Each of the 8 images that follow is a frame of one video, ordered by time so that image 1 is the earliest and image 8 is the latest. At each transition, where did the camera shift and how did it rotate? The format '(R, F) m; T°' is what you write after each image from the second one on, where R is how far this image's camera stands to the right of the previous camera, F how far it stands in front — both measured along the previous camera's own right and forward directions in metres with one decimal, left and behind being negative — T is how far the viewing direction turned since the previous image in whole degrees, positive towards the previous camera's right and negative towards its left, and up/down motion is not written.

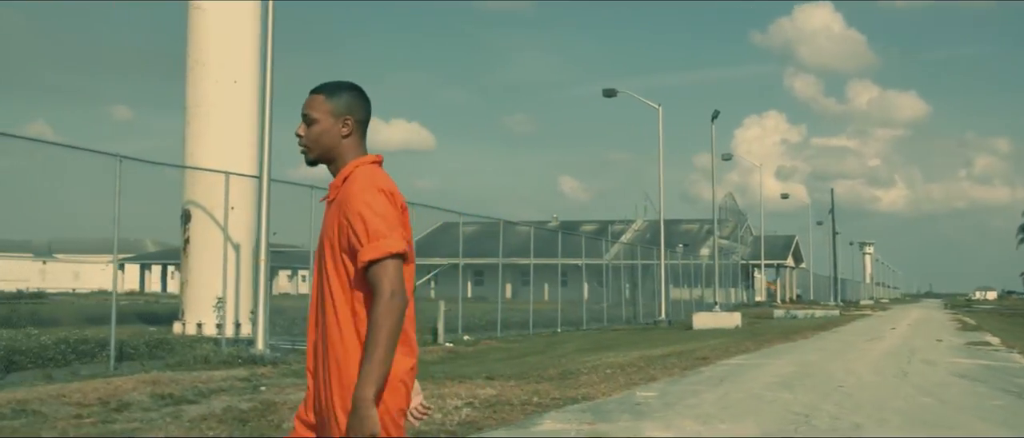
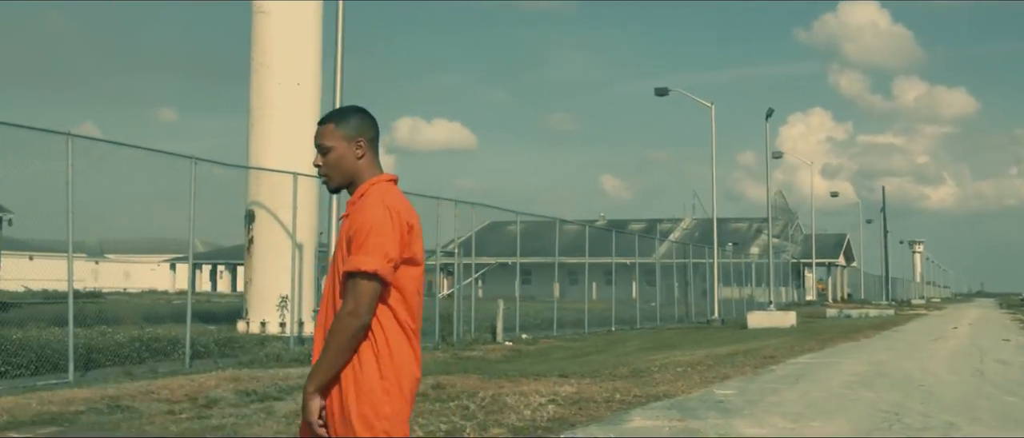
(-0.3, -0.1) m; -2°
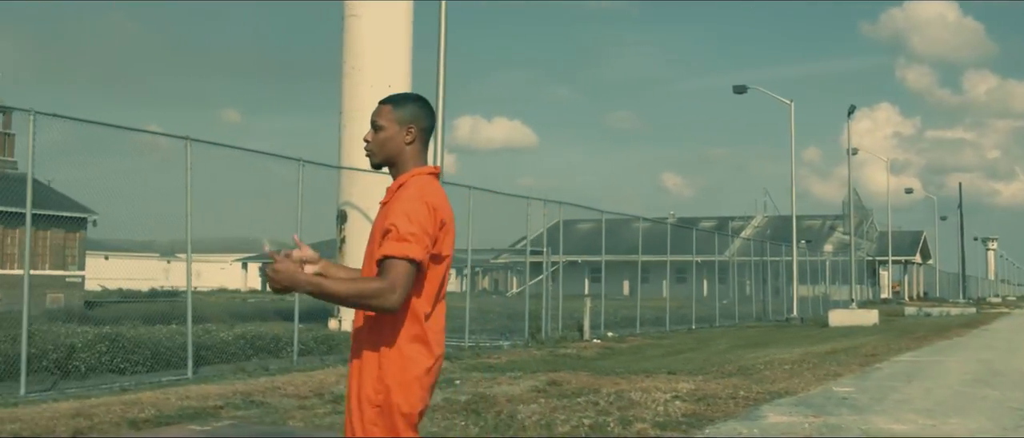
(-0.4, -0.2) m; -3°
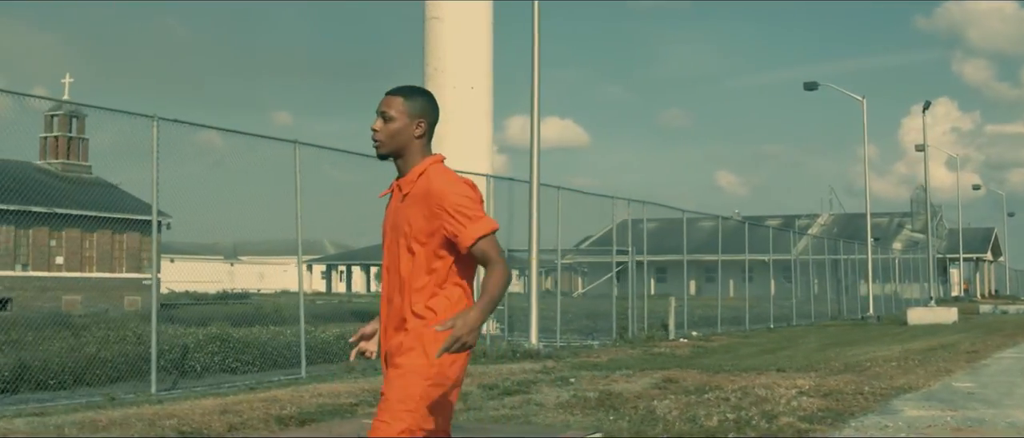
(-0.5, -0.2) m; -3°
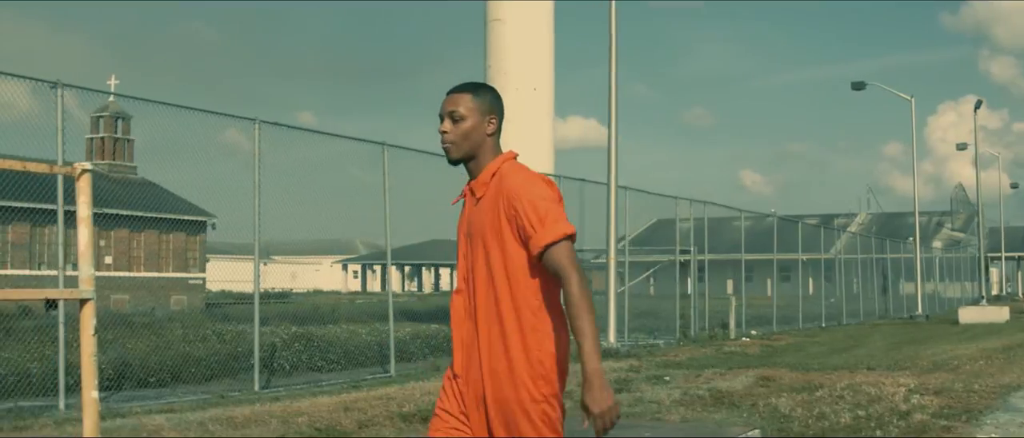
(-0.6, -0.2) m; -1°
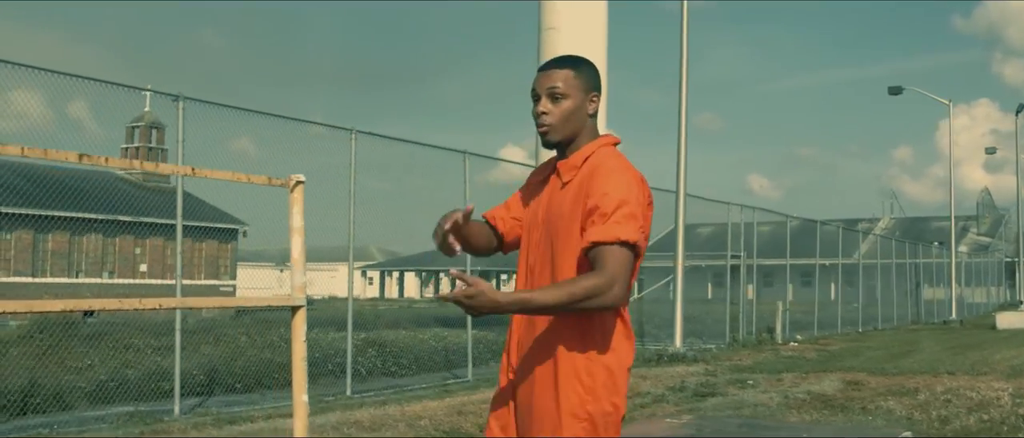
(-0.7, -0.2) m; 0°
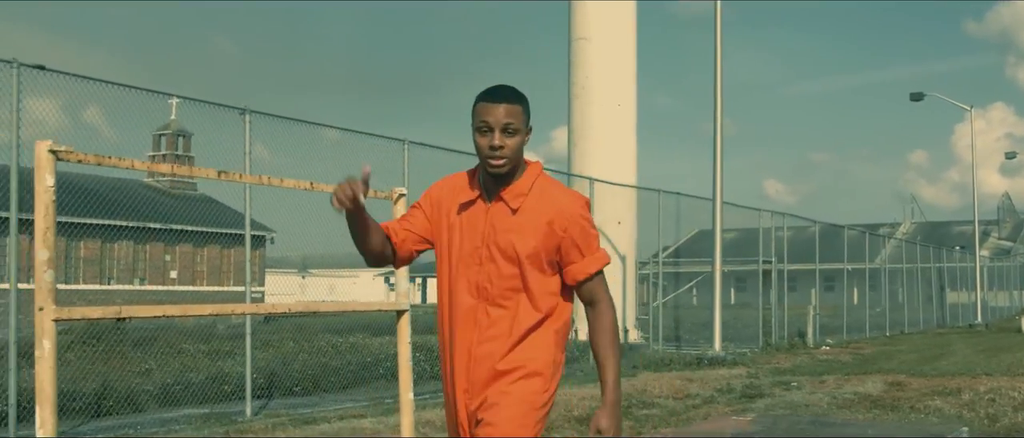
(-0.3, -0.4) m; -1°
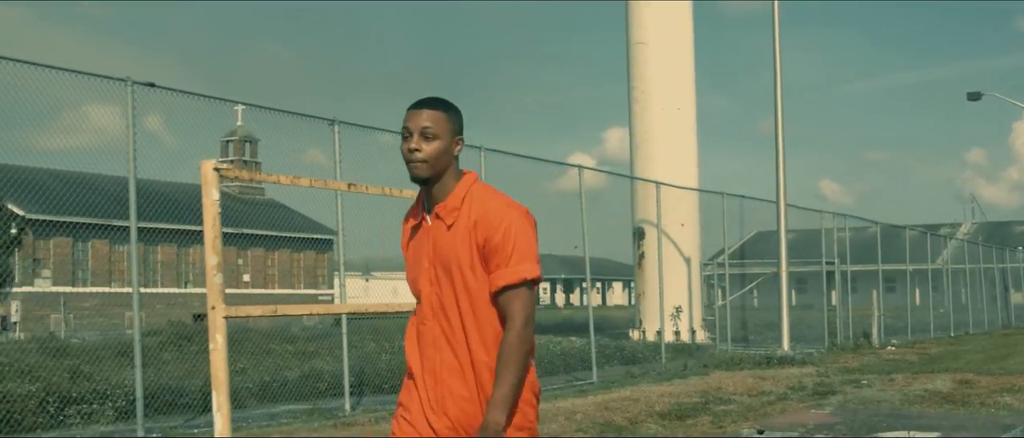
(-0.2, -0.6) m; -3°
